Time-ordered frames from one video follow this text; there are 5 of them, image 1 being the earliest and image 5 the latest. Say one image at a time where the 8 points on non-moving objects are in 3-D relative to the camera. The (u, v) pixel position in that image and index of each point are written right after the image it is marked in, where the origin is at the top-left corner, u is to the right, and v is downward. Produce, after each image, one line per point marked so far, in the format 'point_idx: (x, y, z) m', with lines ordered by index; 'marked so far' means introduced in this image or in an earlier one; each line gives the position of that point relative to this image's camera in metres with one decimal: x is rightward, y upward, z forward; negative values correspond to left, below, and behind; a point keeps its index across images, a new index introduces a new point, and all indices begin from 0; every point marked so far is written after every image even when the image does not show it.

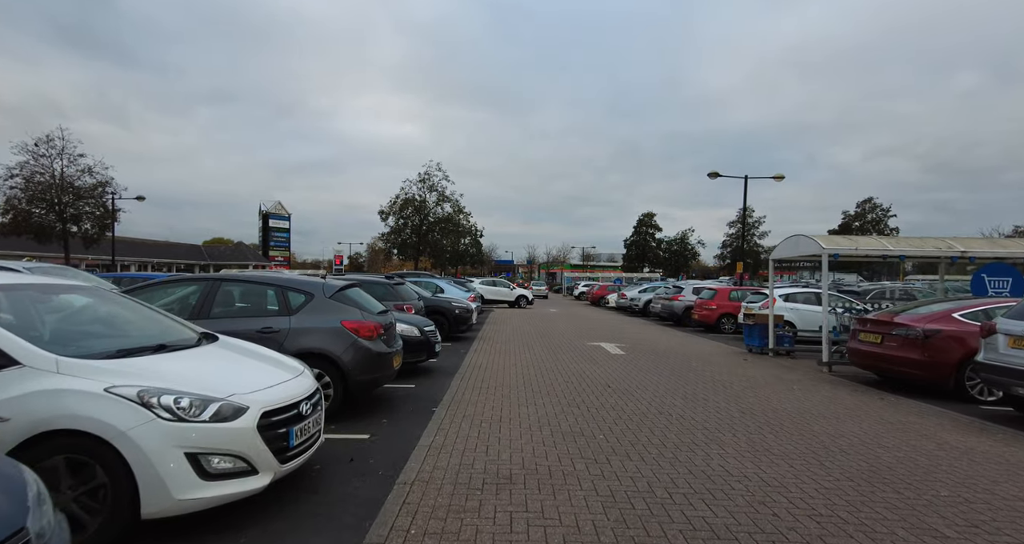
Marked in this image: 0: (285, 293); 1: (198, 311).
0: (-2.6, -0.2, +5.5) m
1: (-3.5, -0.4, +5.4) m
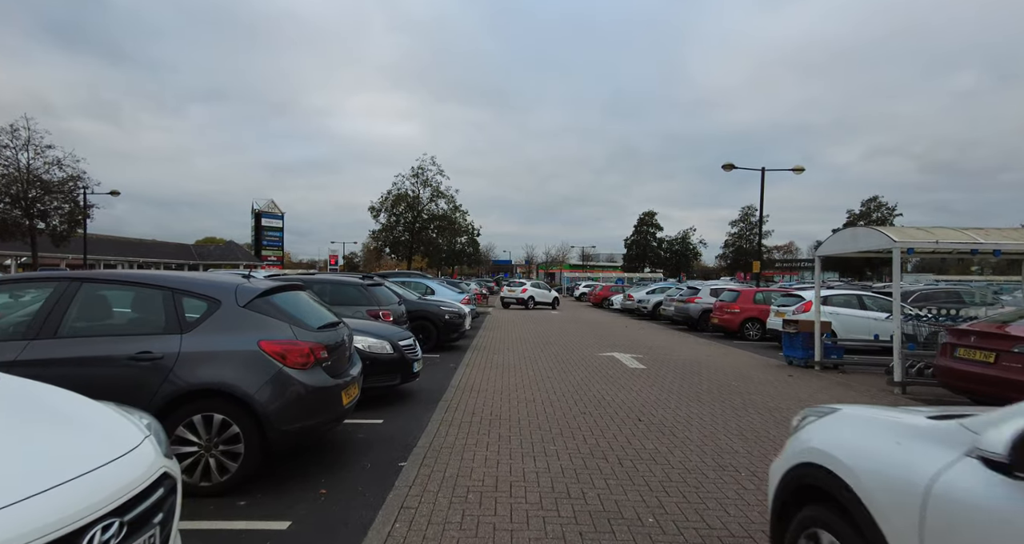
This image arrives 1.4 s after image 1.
0: (-2.6, -0.2, +3.8) m
1: (-3.5, -0.4, +3.7) m
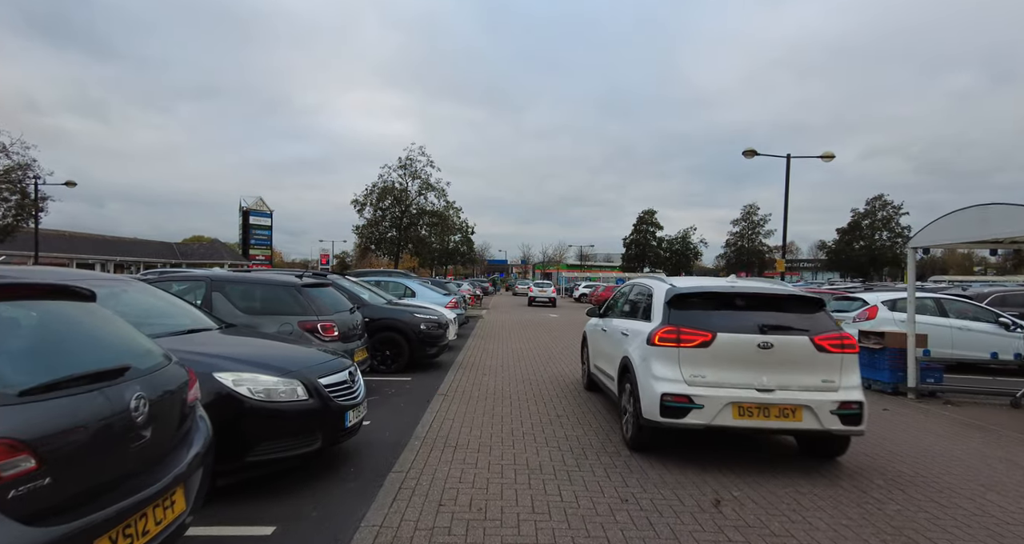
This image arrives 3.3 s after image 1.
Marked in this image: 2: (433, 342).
0: (-2.6, -0.2, +1.4) m
1: (-3.6, -0.4, +1.2) m
2: (-1.4, -1.2, +8.4) m
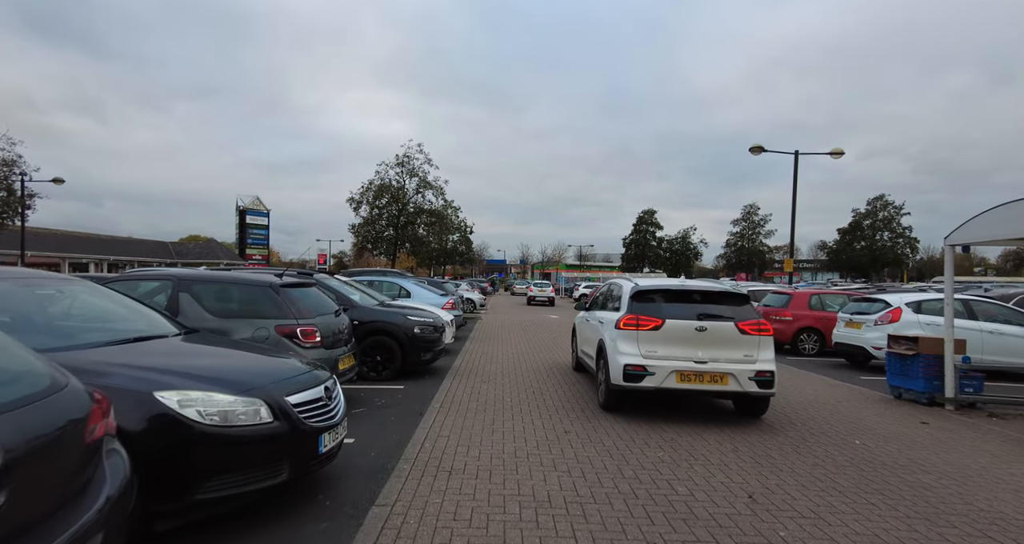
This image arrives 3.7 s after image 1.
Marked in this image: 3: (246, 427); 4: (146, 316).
0: (-2.6, -0.1, +0.7) m
1: (-3.5, -0.3, +0.6) m
2: (-1.4, -1.2, +7.8) m
3: (-1.6, -1.0, +3.0) m
4: (-3.3, -0.4, +4.4) m
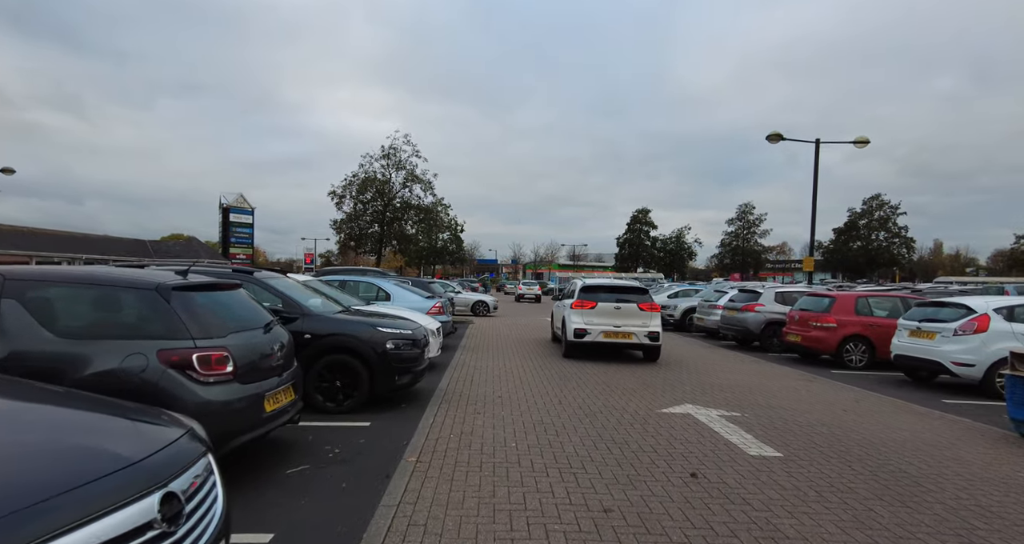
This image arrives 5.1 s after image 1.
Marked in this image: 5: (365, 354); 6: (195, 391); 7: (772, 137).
0: (-2.4, -0.1, -1.1) m
1: (-3.3, -0.3, -1.3) m
2: (-1.3, -1.2, +6.0) m
3: (-1.5, -0.9, +1.2) m
4: (-3.2, -0.4, +2.5) m
5: (-1.7, -1.0, +5.8) m
6: (-2.2, -0.8, +3.4) m
7: (+9.3, +4.8, +17.3) m
